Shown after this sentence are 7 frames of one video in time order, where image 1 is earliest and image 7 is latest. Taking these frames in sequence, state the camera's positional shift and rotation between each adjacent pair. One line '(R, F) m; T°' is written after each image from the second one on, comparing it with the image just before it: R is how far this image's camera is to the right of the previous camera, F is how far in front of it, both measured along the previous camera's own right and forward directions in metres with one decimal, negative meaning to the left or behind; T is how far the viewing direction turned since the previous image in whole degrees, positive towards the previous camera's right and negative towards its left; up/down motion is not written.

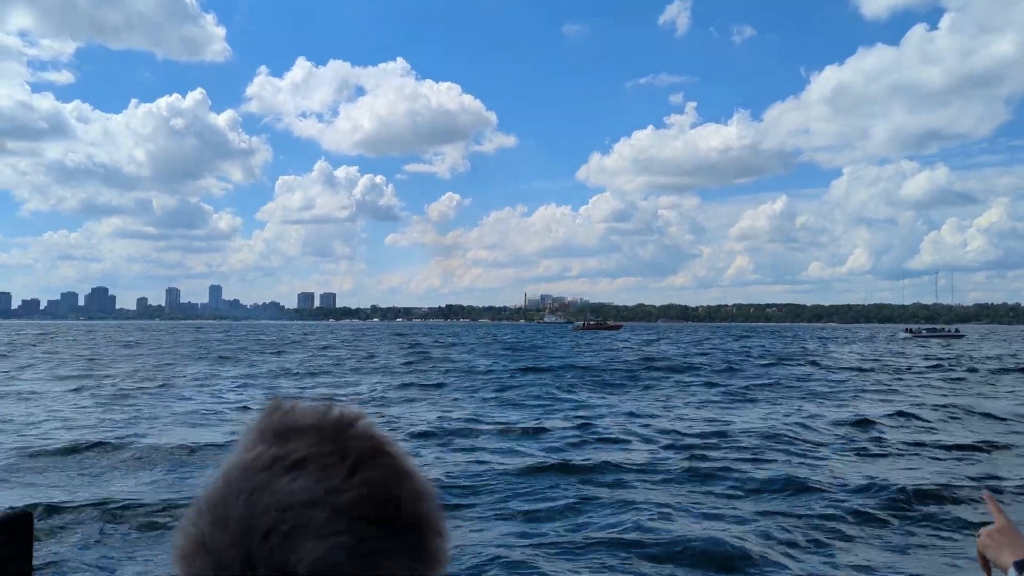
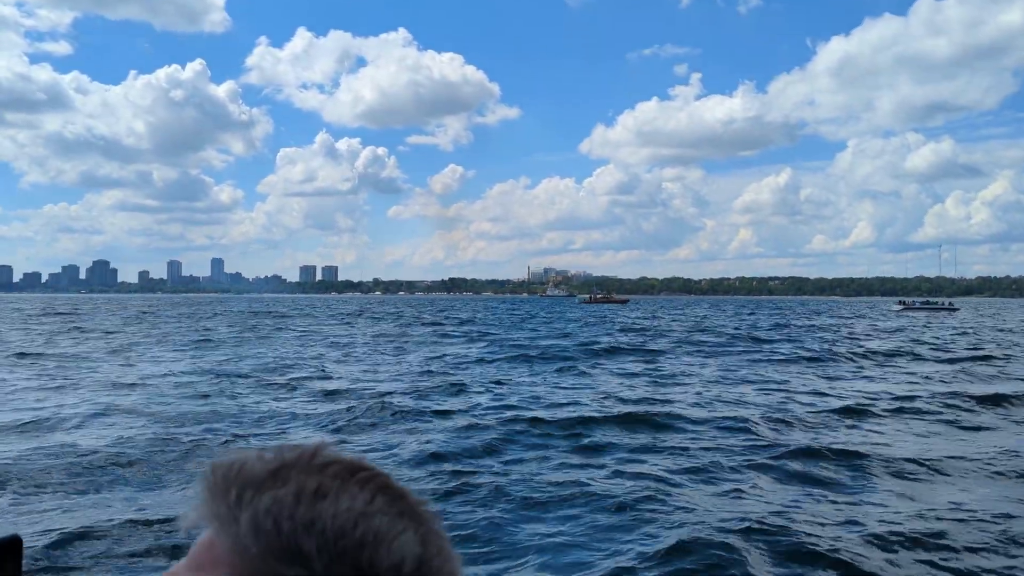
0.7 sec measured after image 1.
(0.0, +0.5) m; 0°
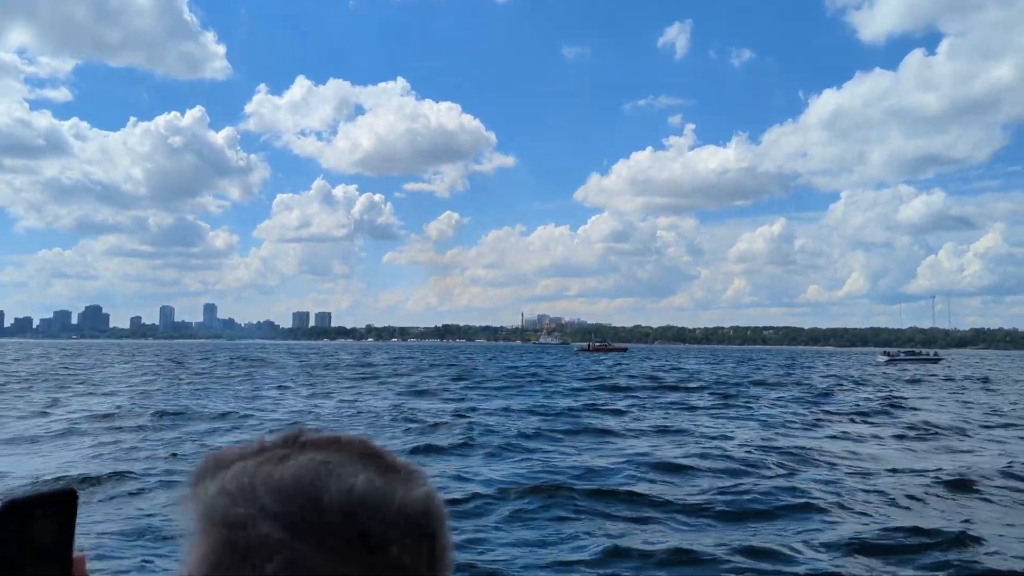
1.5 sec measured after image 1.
(+0.2, +1.8) m; 0°
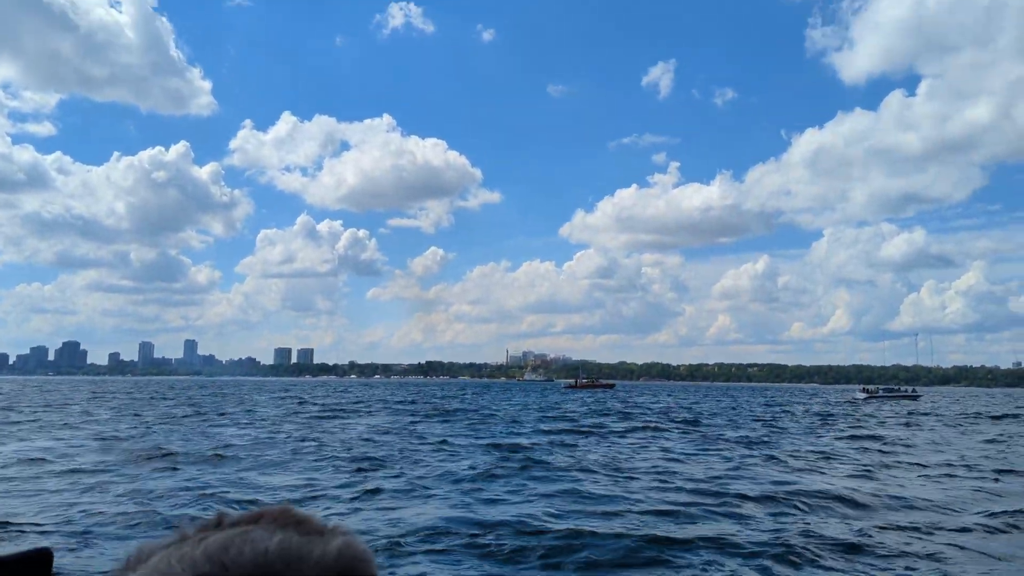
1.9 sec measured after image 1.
(+0.2, +1.2) m; +1°
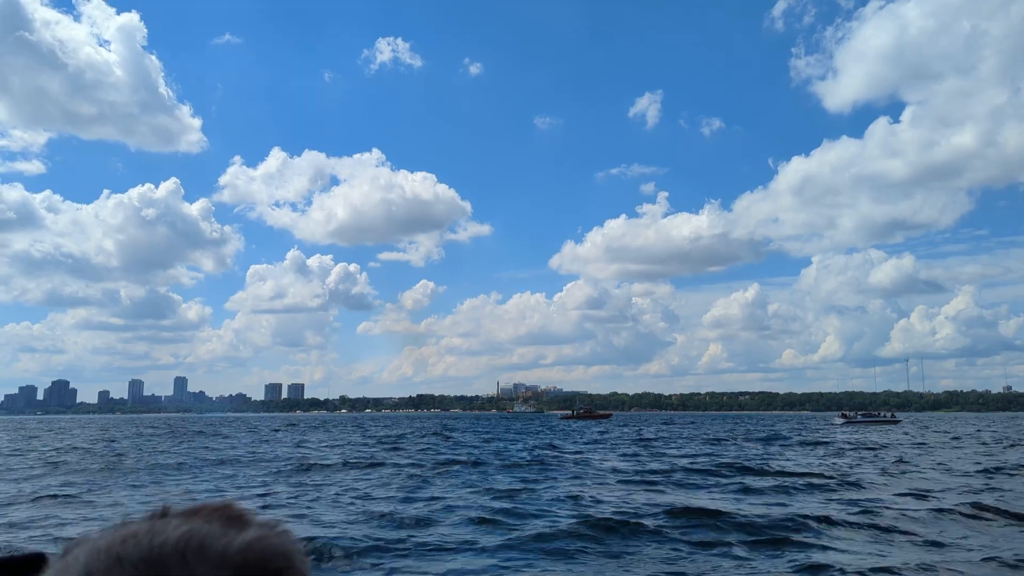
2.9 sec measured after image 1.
(+0.2, -0.7) m; +1°
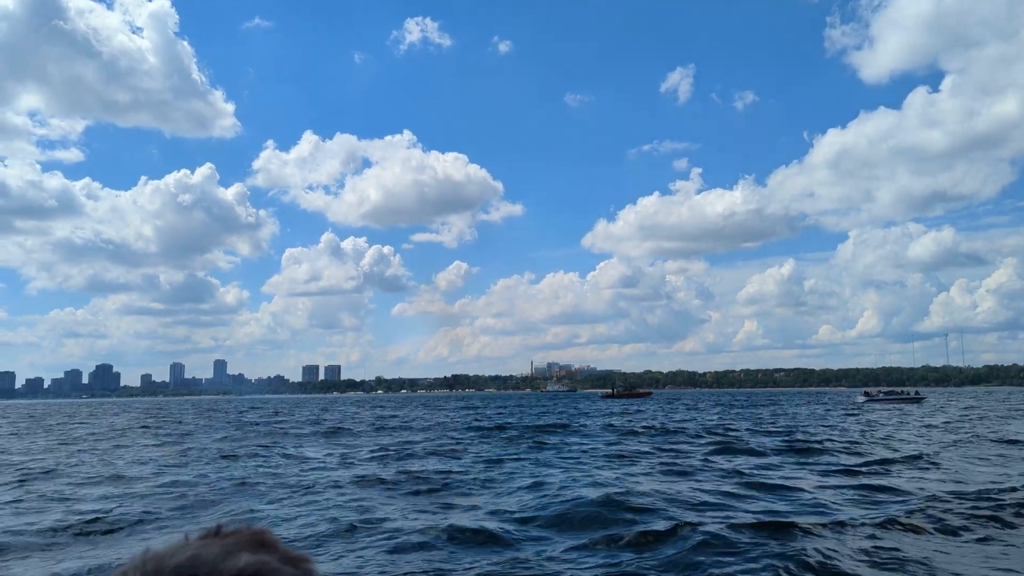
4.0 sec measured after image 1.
(-0.5, +1.2) m; -3°
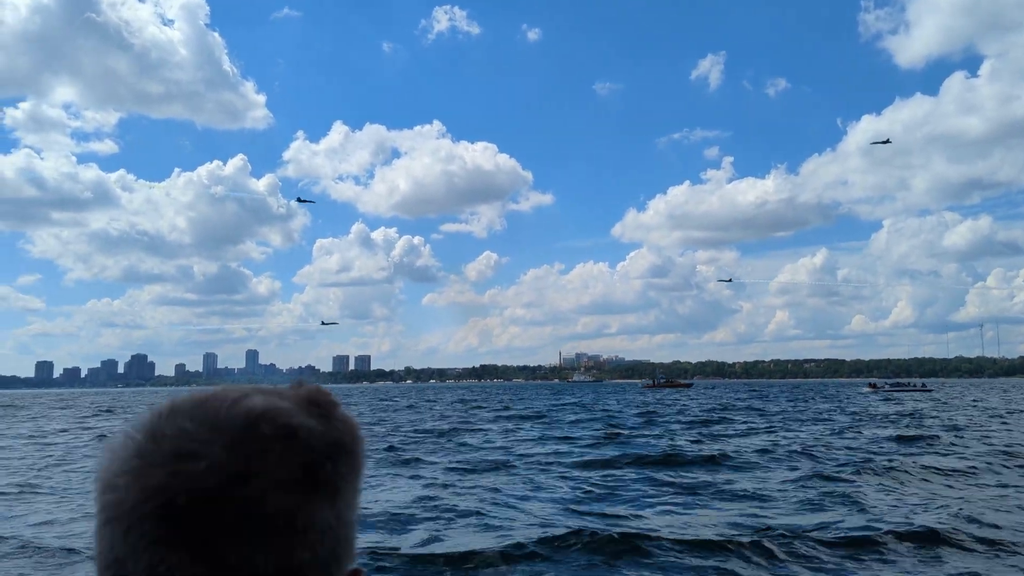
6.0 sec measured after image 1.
(-0.7, +1.6) m; -2°
